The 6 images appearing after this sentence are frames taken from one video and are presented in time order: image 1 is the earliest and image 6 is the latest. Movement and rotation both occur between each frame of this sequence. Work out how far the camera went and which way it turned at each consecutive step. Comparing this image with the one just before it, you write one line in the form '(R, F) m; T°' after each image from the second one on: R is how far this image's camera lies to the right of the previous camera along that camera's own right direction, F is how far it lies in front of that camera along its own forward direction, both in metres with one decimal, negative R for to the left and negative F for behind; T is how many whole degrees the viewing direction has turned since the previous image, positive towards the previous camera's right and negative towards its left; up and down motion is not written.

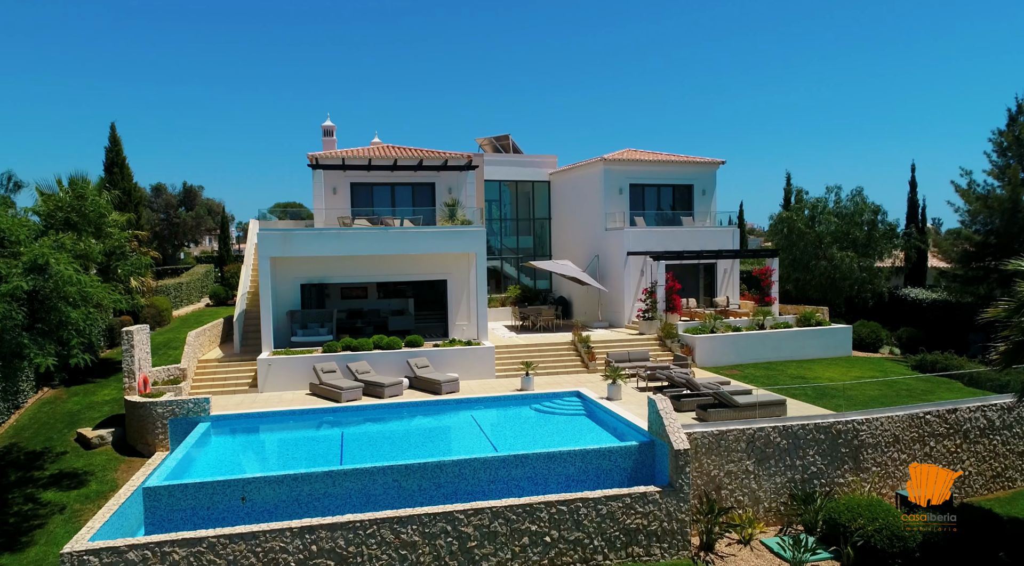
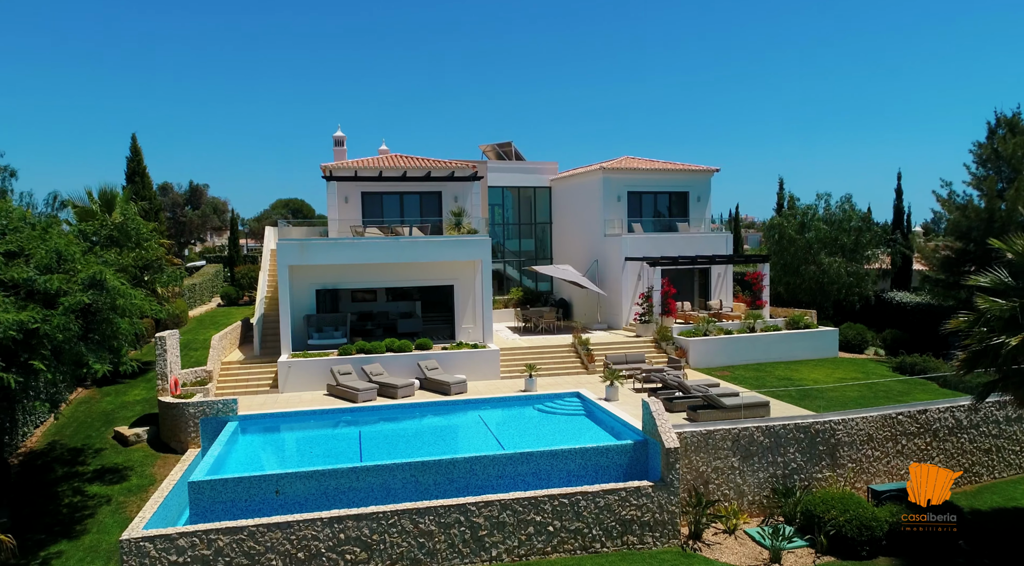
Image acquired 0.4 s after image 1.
(-0.1, -1.3) m; 0°
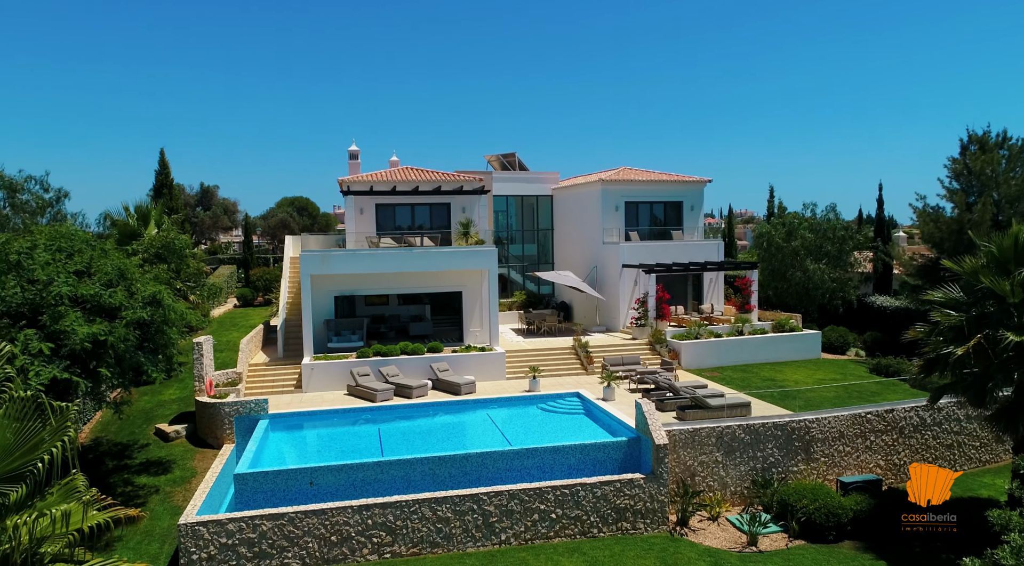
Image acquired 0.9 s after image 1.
(-0.1, -1.8) m; 0°
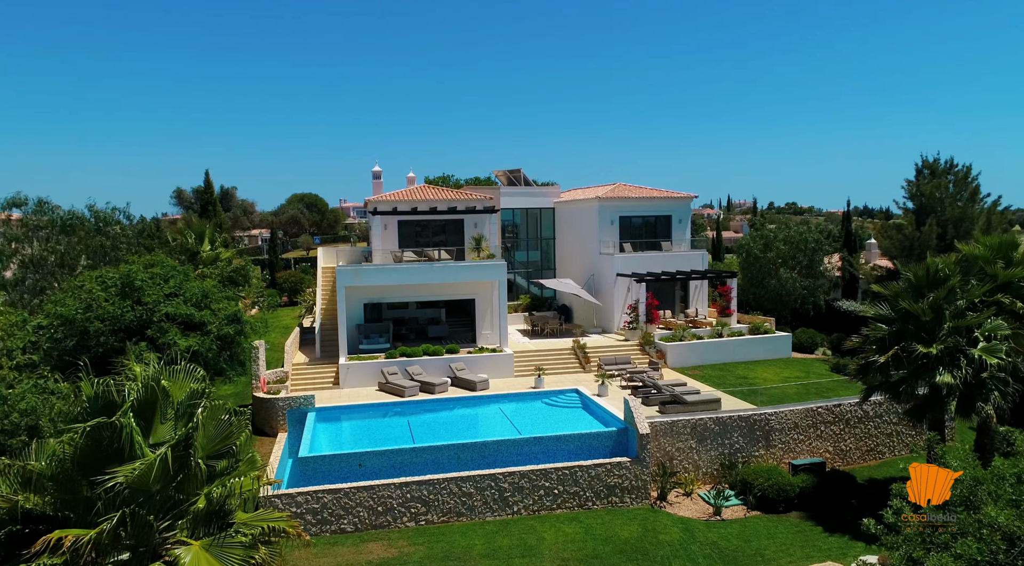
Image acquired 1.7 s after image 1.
(-0.3, -3.6) m; 0°
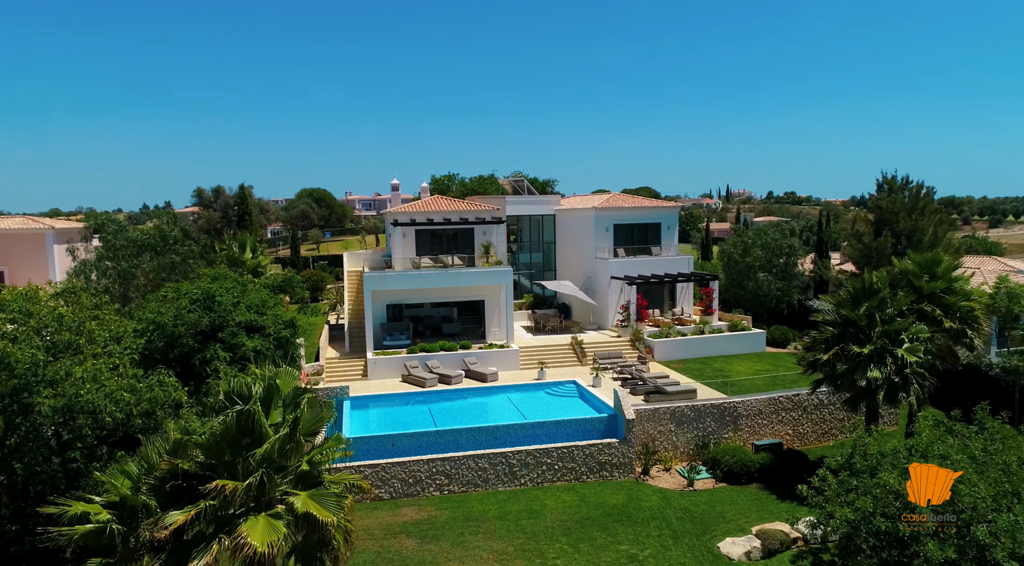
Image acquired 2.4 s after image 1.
(-0.2, -3.8) m; 0°
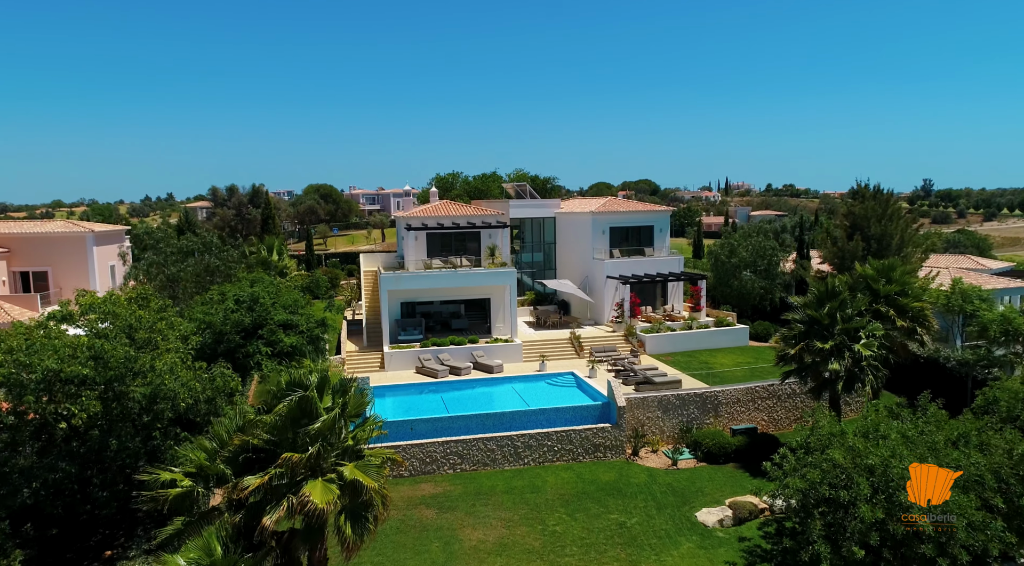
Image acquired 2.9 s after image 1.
(-0.2, -3.0) m; 0°
